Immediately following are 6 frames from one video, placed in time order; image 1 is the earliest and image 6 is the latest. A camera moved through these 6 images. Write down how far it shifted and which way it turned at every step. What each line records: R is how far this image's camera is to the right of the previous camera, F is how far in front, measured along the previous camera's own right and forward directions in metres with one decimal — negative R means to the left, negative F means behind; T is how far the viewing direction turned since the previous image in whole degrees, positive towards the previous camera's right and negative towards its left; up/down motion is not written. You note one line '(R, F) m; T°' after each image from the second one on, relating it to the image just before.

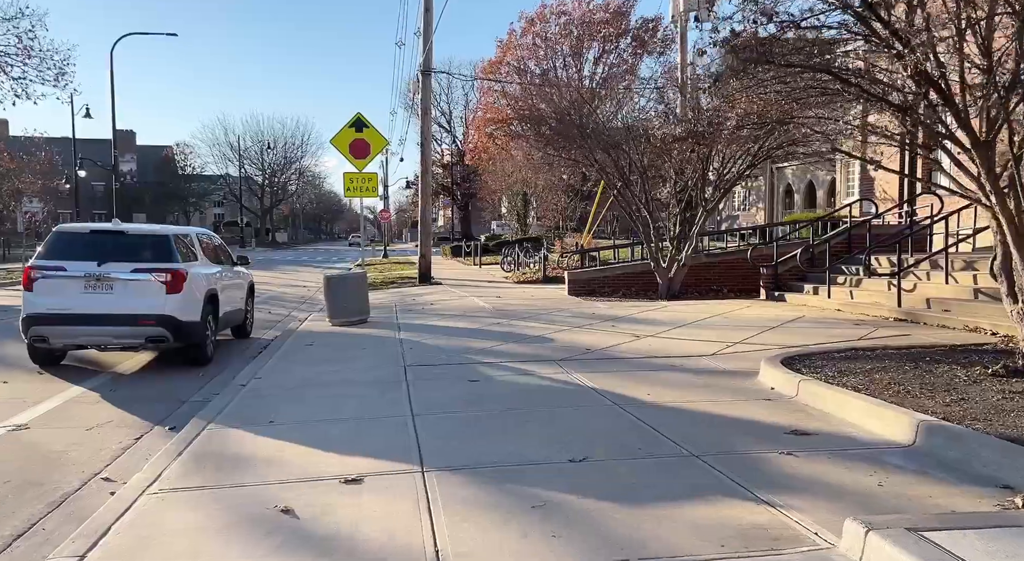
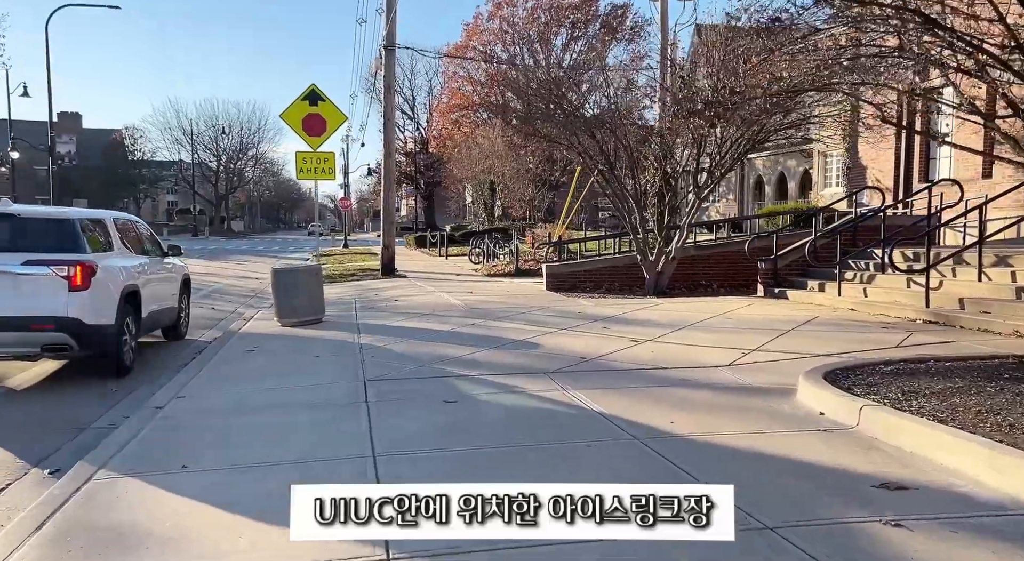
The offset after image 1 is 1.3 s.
(-0.2, +1.5) m; +3°
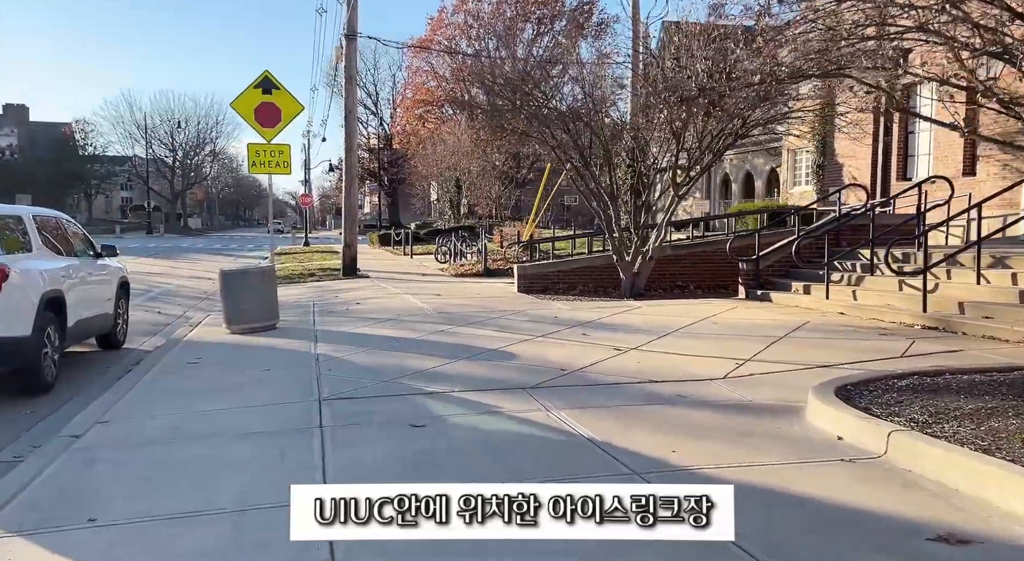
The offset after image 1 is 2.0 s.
(-0.1, +0.8) m; +2°
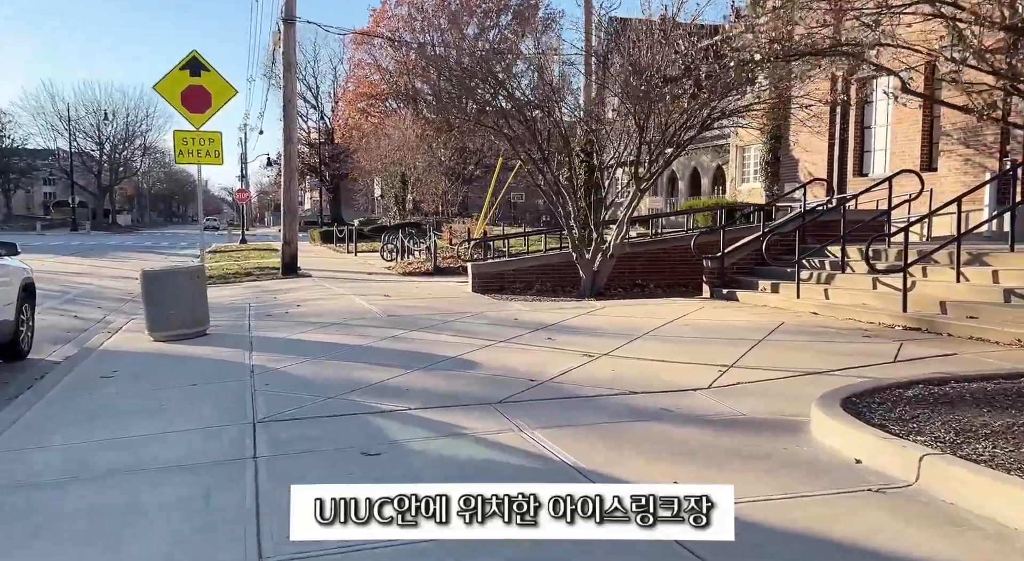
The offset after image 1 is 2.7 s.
(-0.1, +0.8) m; +4°
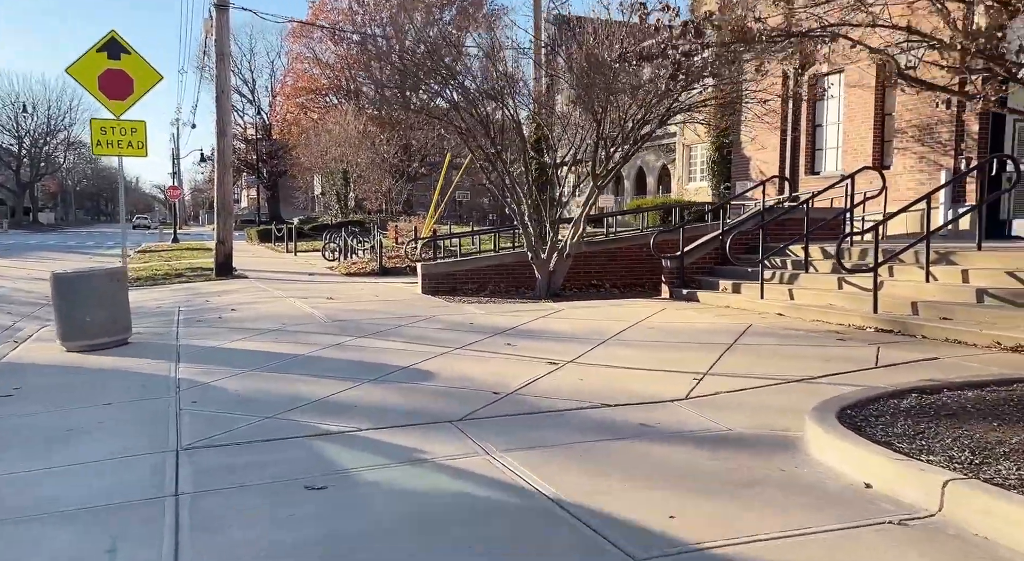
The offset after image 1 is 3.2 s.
(-0.1, +0.6) m; +4°
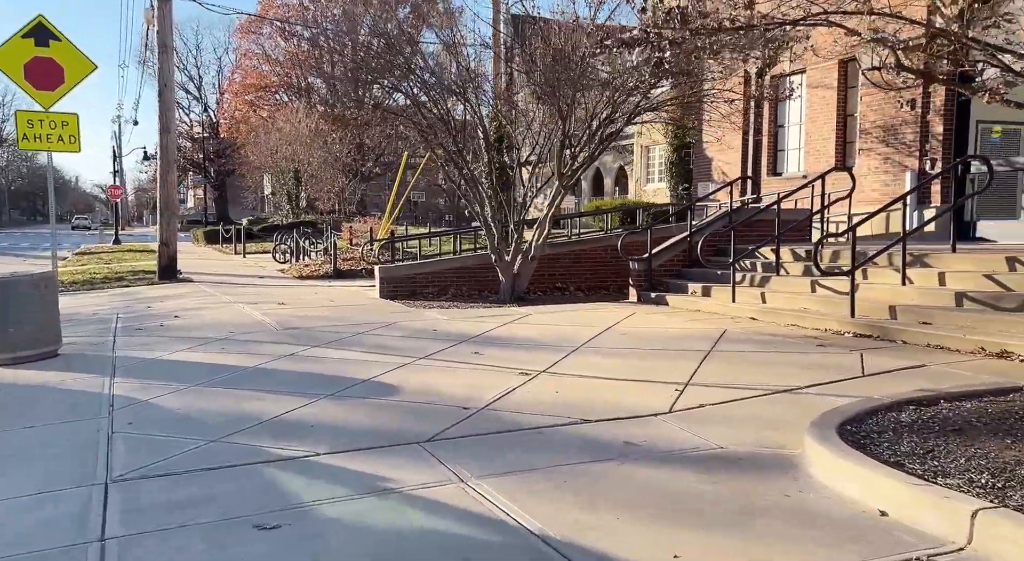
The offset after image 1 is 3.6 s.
(-0.1, +0.5) m; +3°
